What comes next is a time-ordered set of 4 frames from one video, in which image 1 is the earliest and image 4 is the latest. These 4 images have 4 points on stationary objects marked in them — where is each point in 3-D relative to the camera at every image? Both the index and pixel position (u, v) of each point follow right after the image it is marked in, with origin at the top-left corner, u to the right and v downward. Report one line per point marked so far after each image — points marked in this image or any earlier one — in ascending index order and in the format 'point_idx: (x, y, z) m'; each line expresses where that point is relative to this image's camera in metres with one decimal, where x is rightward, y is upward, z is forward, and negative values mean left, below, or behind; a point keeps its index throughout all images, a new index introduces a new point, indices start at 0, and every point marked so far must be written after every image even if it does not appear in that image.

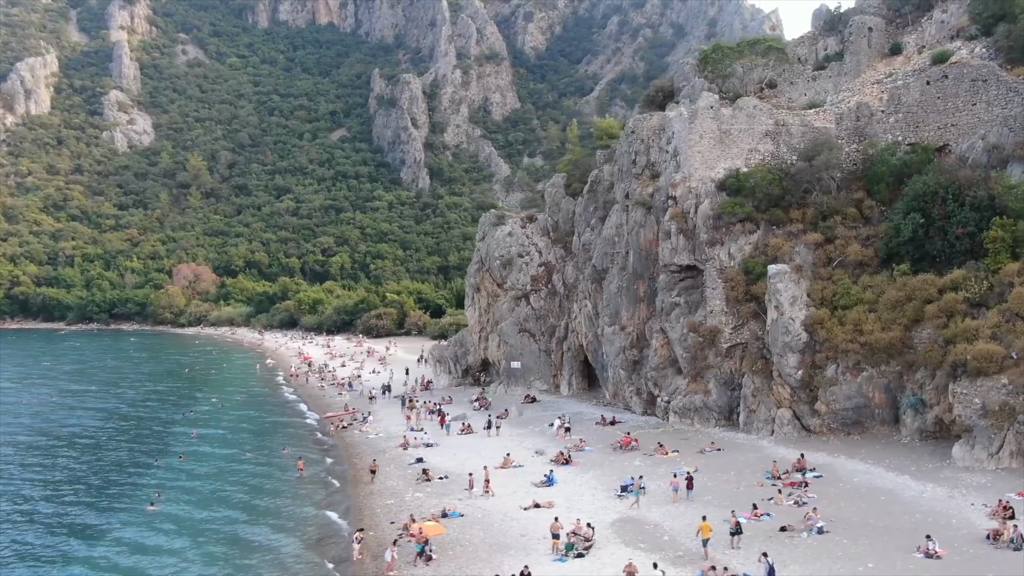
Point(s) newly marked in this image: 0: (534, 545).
0: (+0.5, -5.4, +19.0) m
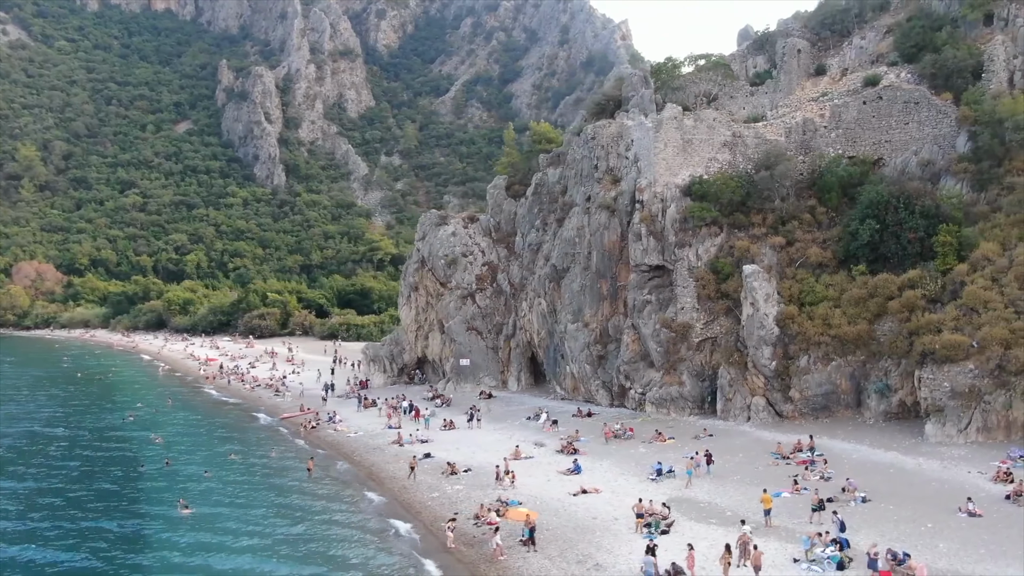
0: (+2.3, -5.3, +20.4) m
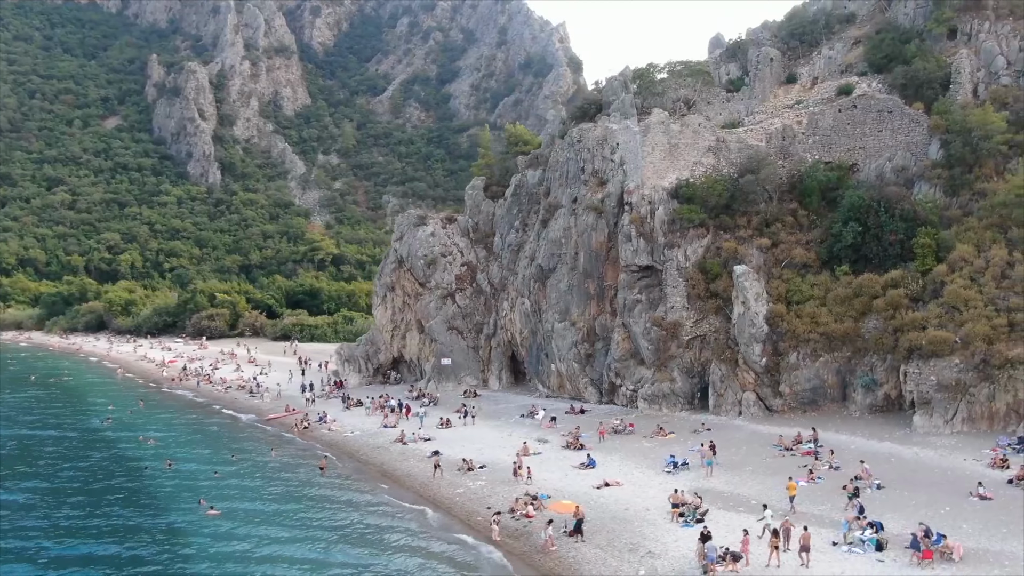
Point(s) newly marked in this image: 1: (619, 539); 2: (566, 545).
0: (+3.2, -5.3, +21.3) m
1: (+2.3, -5.4, +19.5) m
2: (+1.2, -5.4, +19.4) m
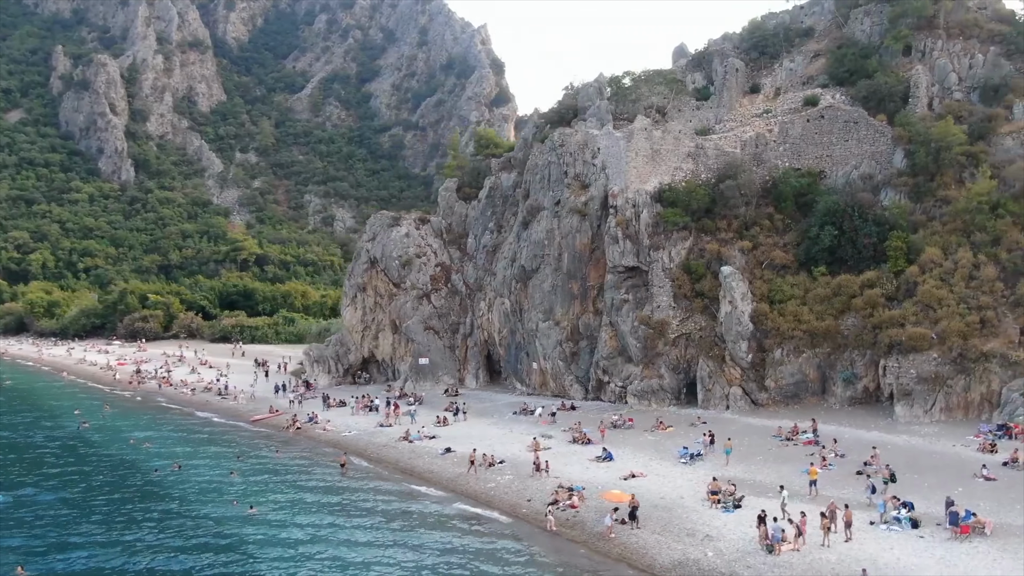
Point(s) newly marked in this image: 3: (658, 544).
0: (+4.4, -5.3, +22.5) m
1: (+3.6, -5.4, +20.7) m
2: (+2.5, -5.4, +20.4) m
3: (+3.2, -5.5, +19.6) m
